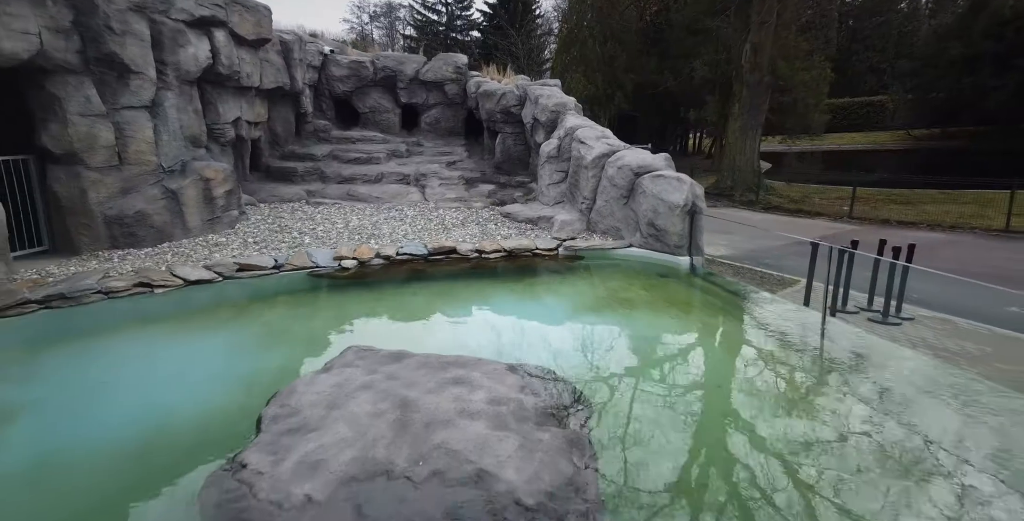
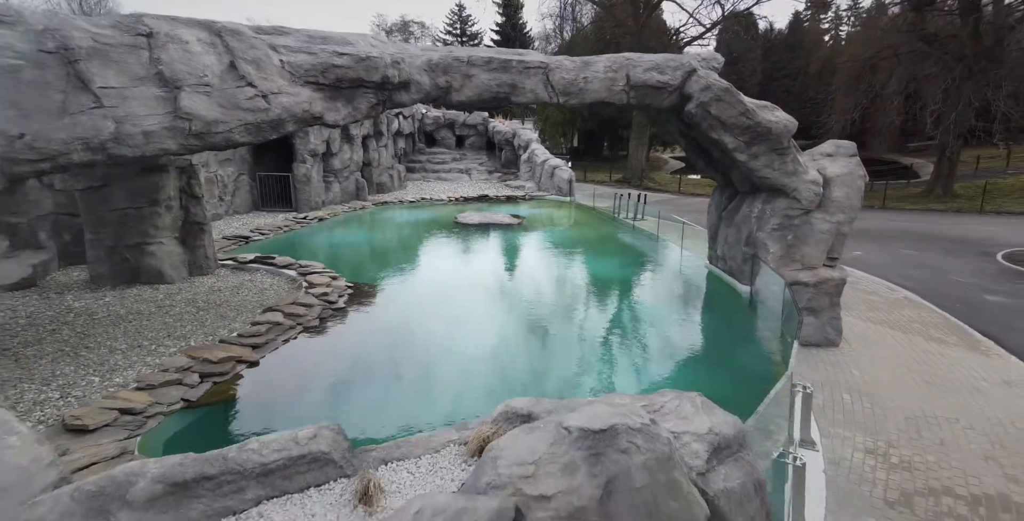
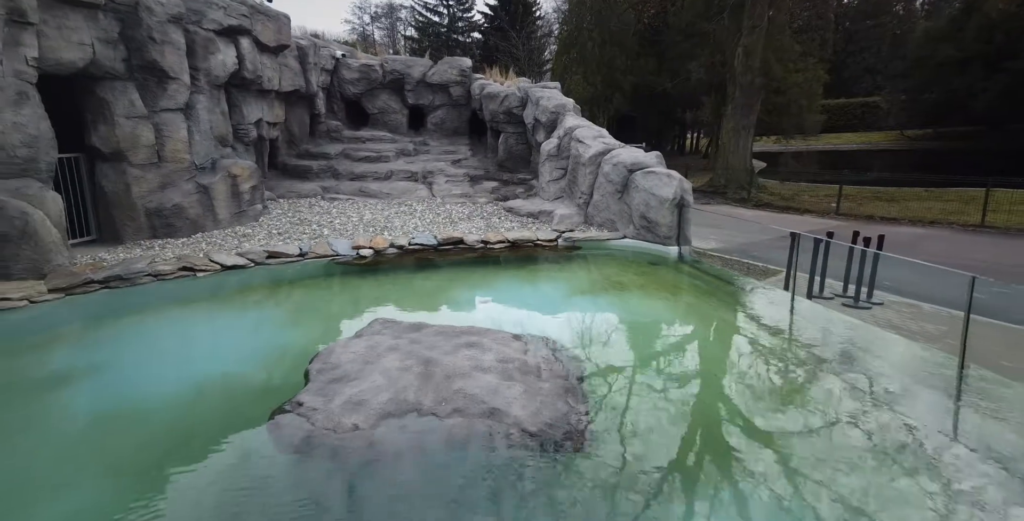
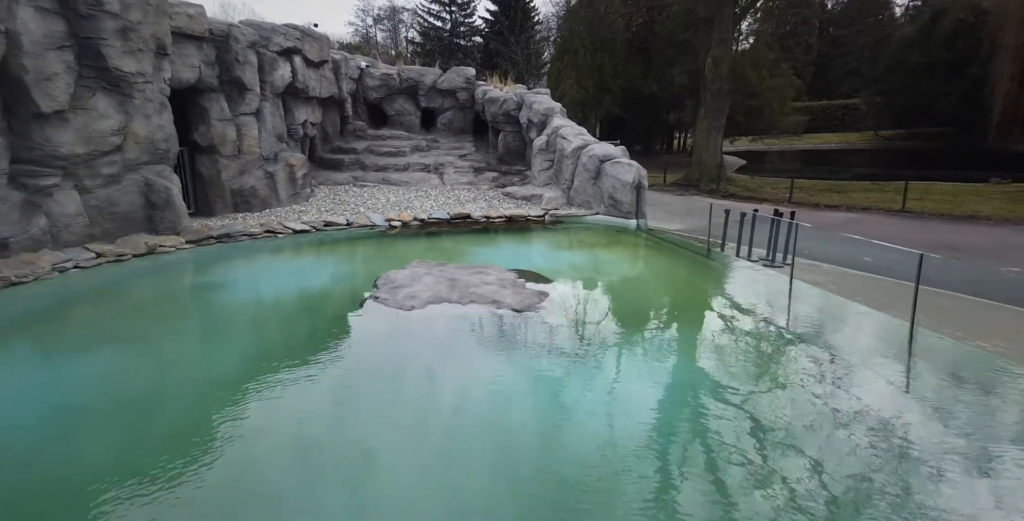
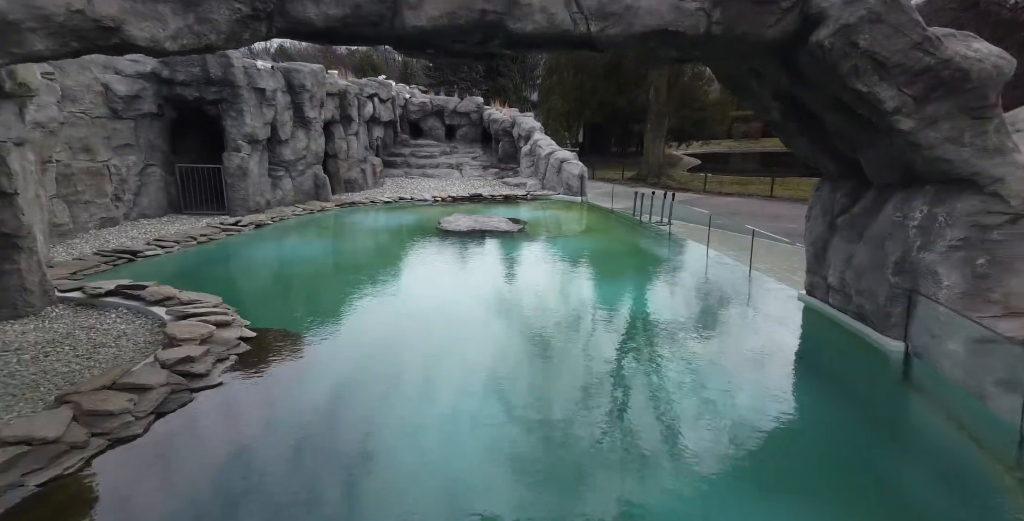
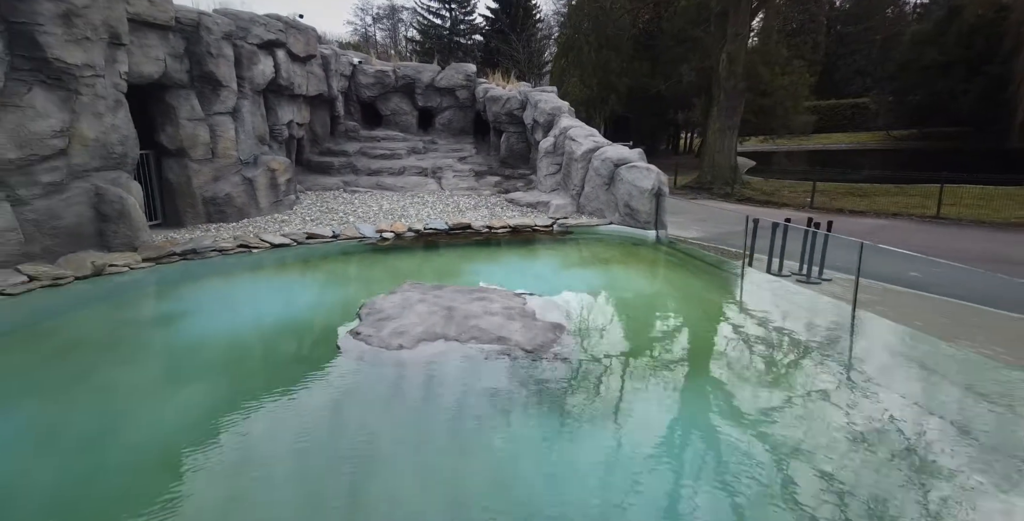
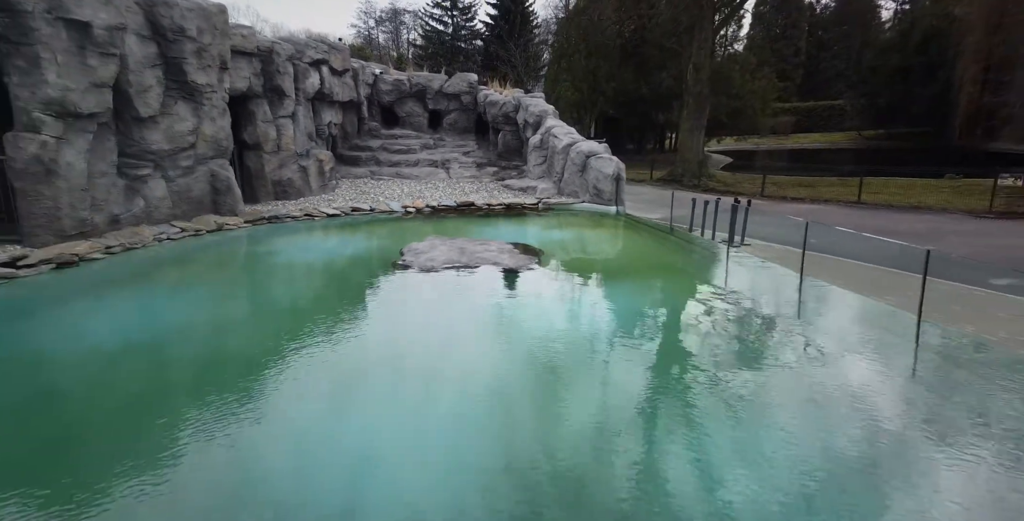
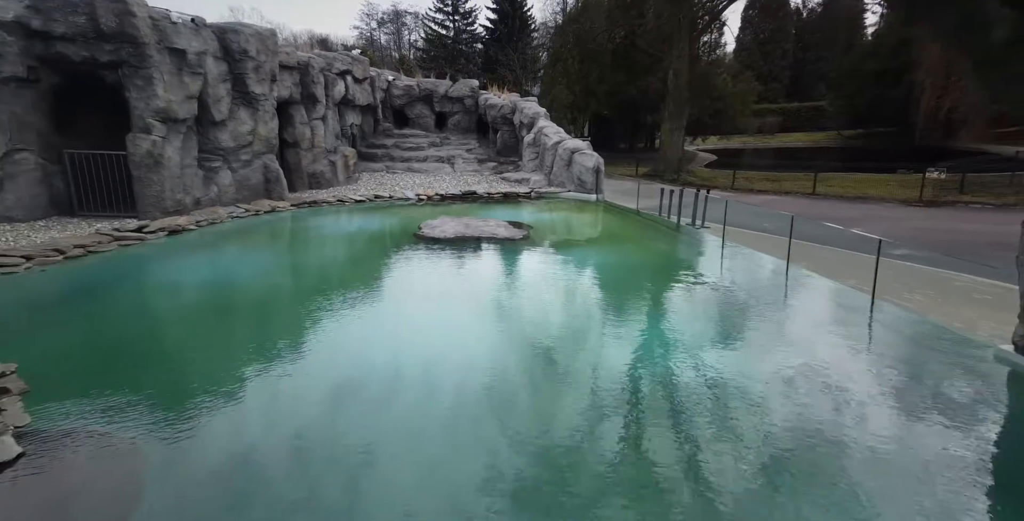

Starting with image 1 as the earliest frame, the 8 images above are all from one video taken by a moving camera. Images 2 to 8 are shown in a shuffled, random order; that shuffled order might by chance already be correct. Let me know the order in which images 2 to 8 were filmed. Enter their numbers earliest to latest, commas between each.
3, 6, 4, 7, 8, 5, 2
